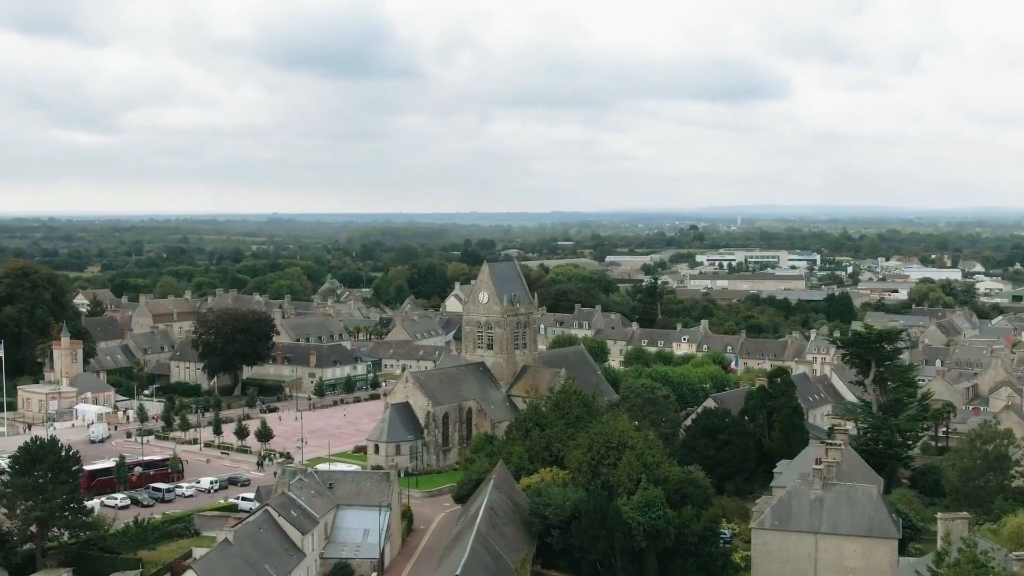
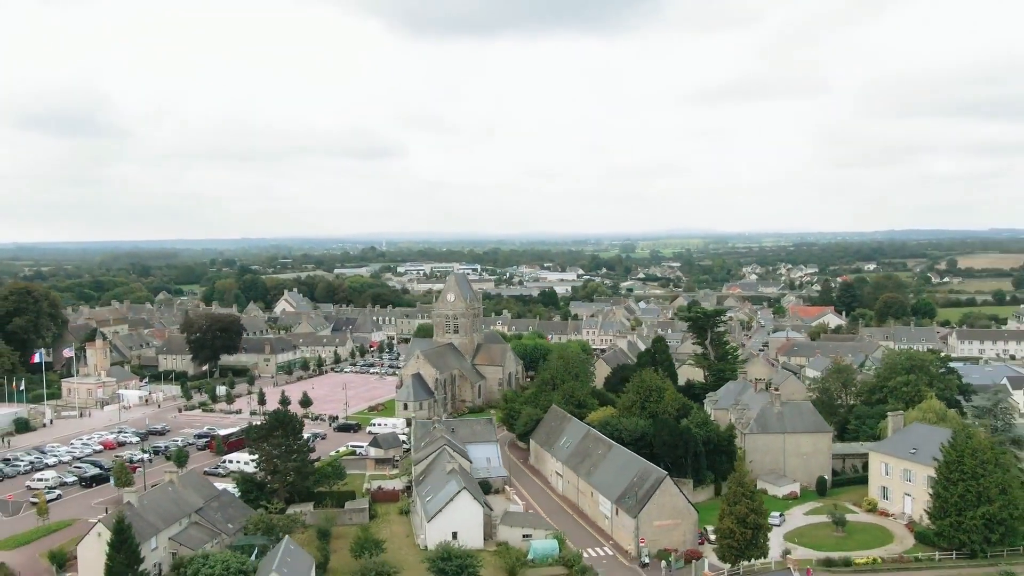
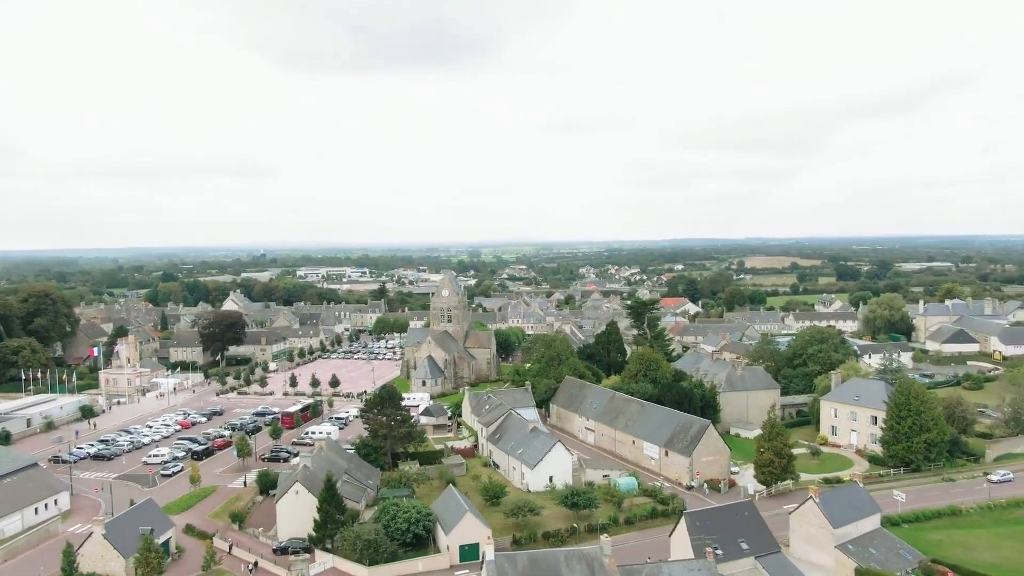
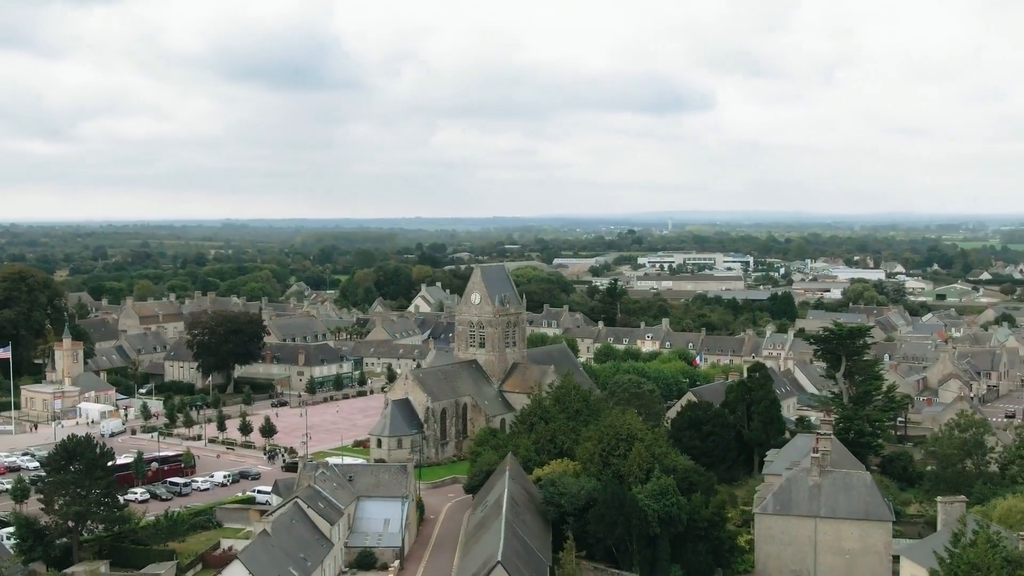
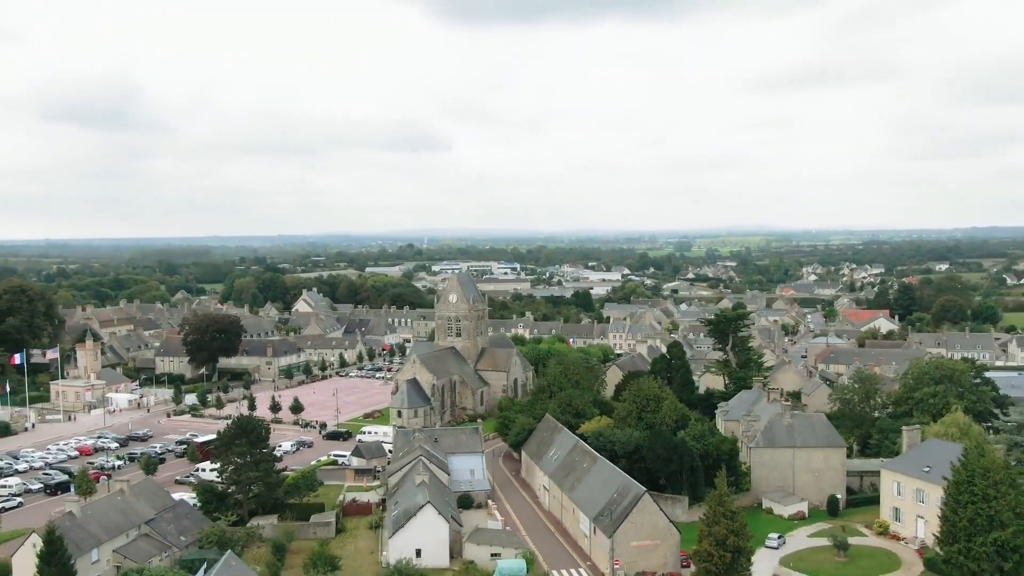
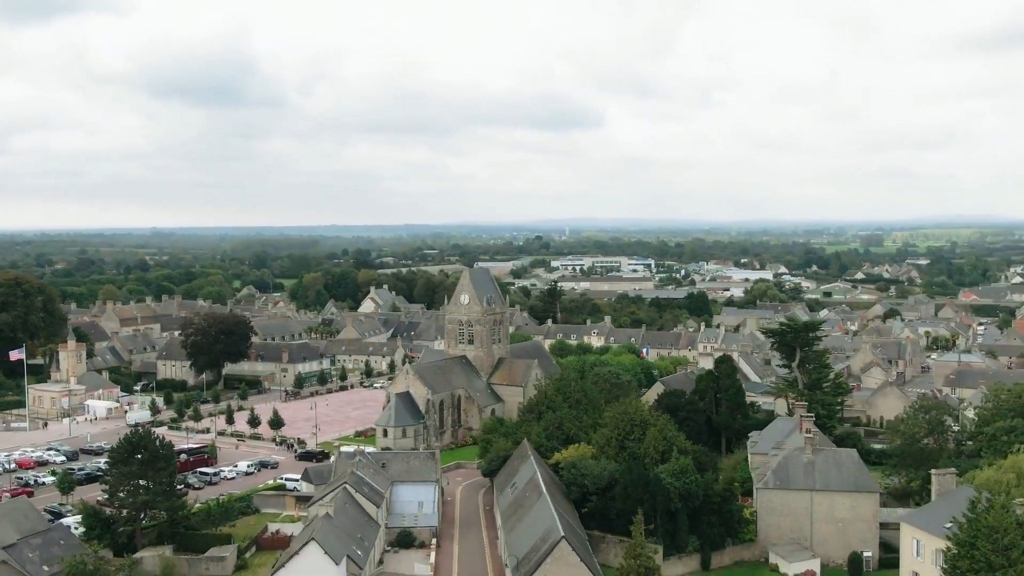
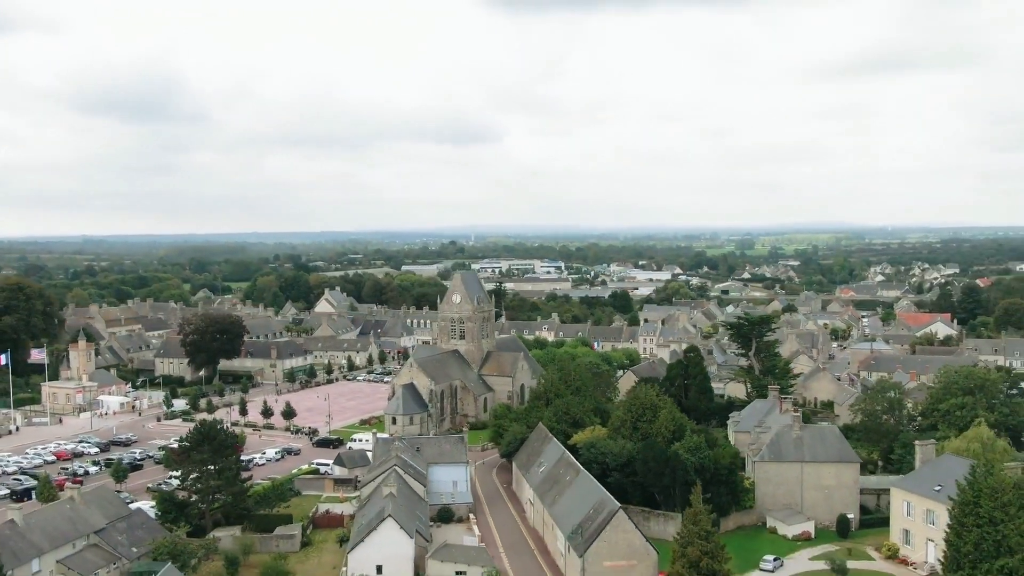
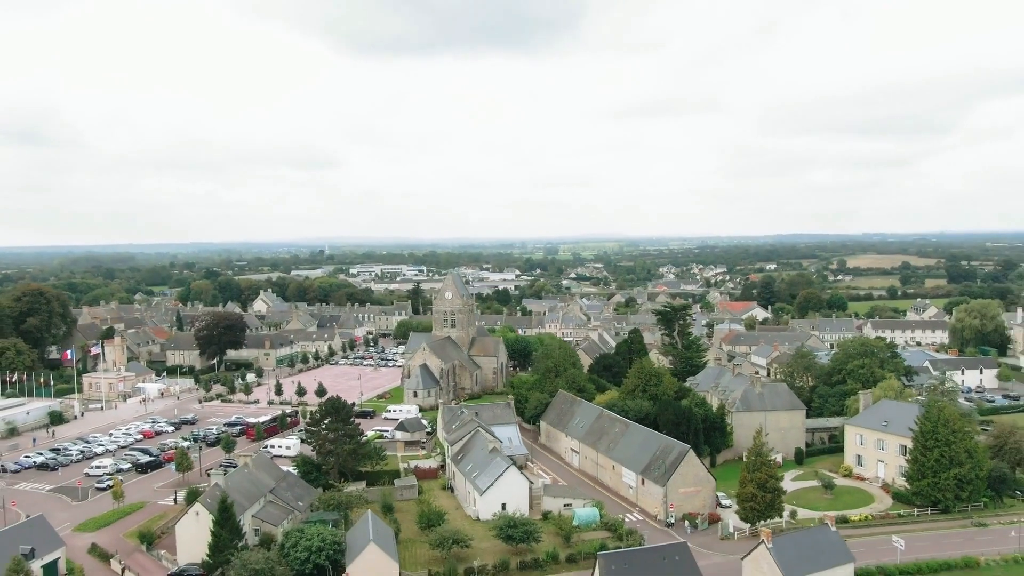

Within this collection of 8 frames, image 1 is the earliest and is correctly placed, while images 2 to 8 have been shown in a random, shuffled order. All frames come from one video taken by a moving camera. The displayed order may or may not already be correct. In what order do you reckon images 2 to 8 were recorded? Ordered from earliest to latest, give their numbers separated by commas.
4, 6, 7, 5, 2, 8, 3
